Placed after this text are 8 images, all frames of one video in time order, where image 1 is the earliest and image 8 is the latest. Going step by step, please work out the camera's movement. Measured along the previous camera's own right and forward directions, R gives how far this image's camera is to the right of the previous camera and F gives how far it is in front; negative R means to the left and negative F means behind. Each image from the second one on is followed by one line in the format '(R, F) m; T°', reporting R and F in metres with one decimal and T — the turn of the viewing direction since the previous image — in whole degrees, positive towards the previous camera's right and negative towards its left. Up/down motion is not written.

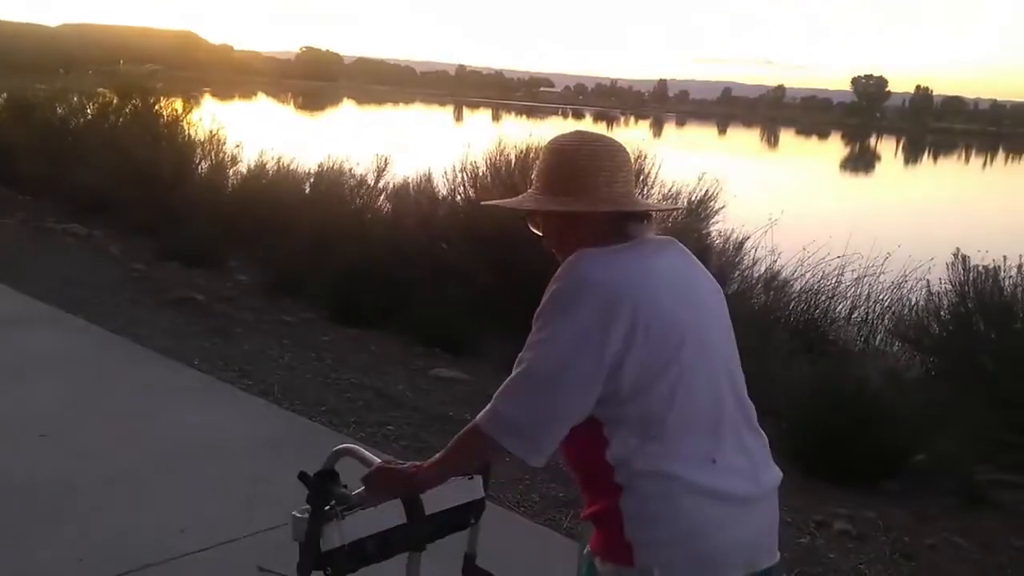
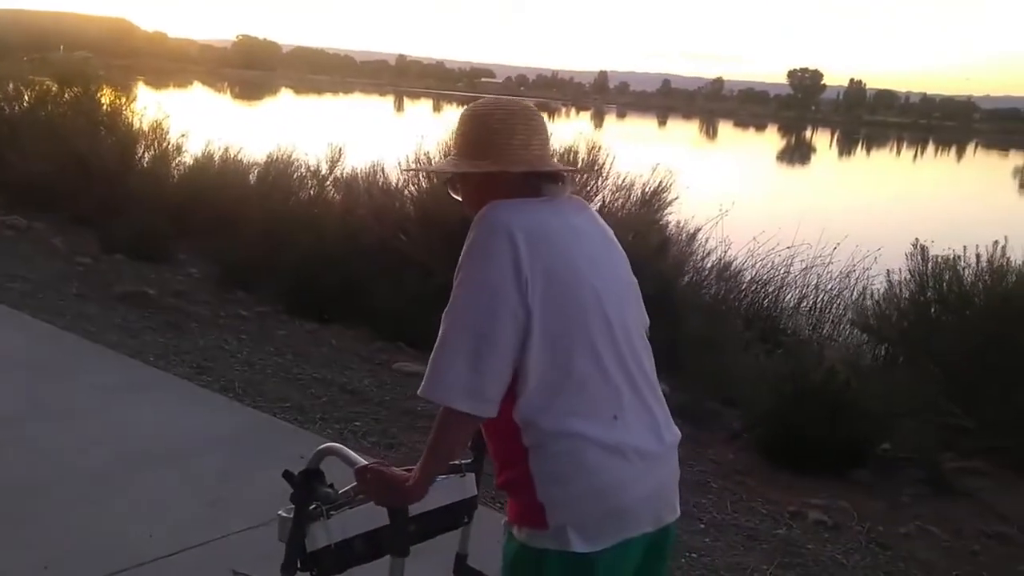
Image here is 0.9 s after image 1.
(-0.2, +0.1) m; +3°
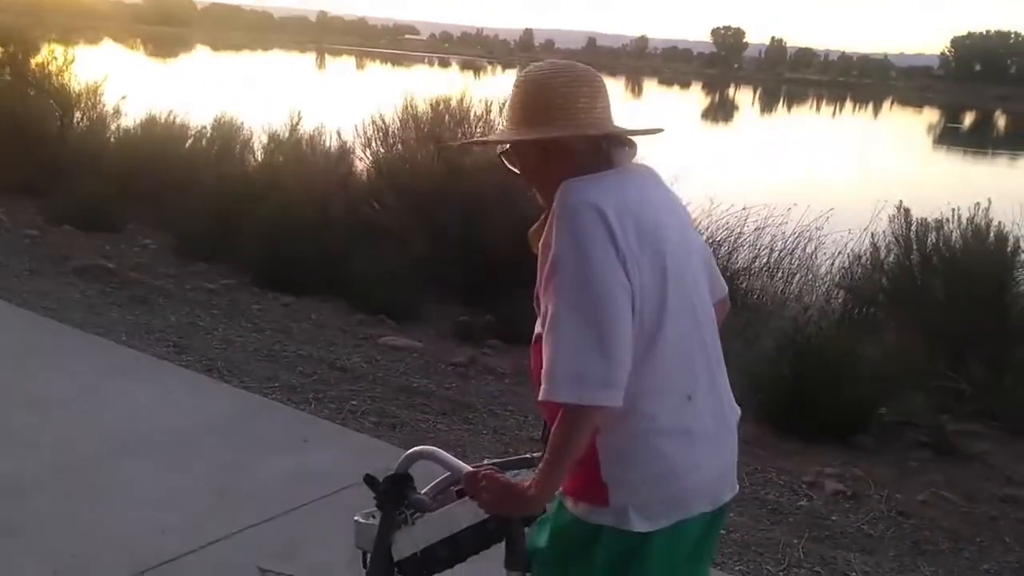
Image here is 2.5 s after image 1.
(-0.4, +0.2) m; +4°
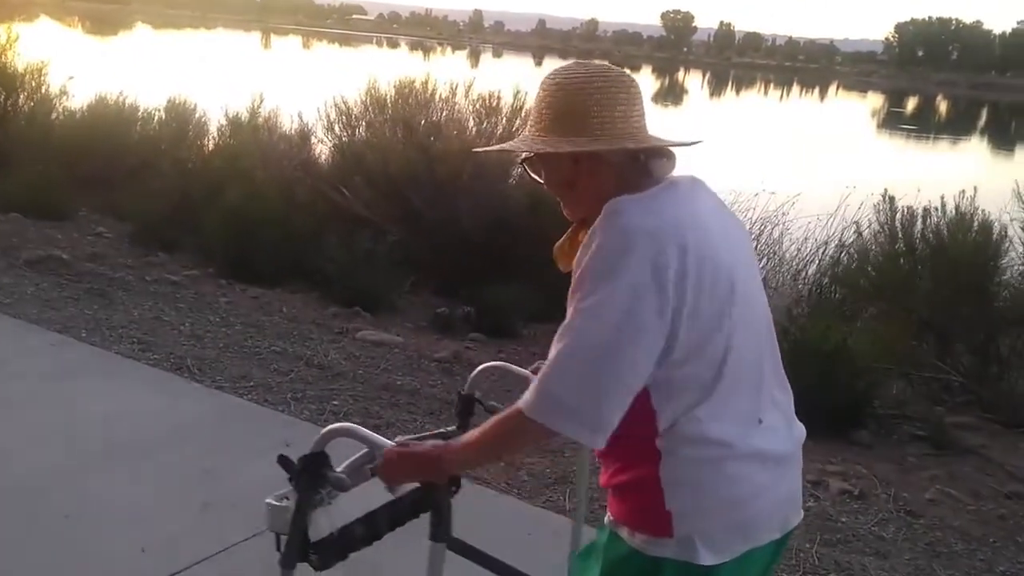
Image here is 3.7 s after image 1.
(-0.2, +0.3) m; +3°
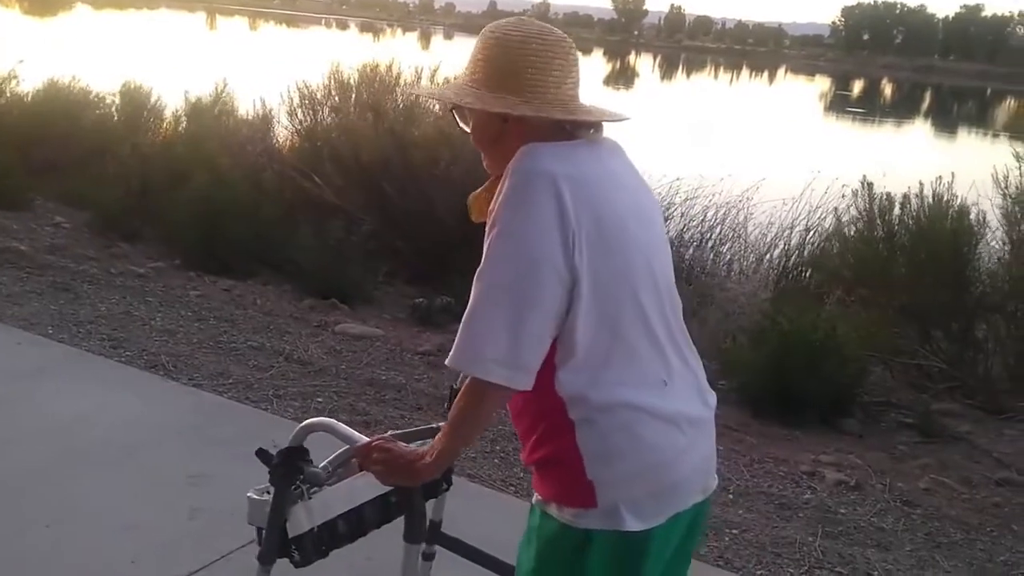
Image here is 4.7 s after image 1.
(-0.2, +0.1) m; +3°
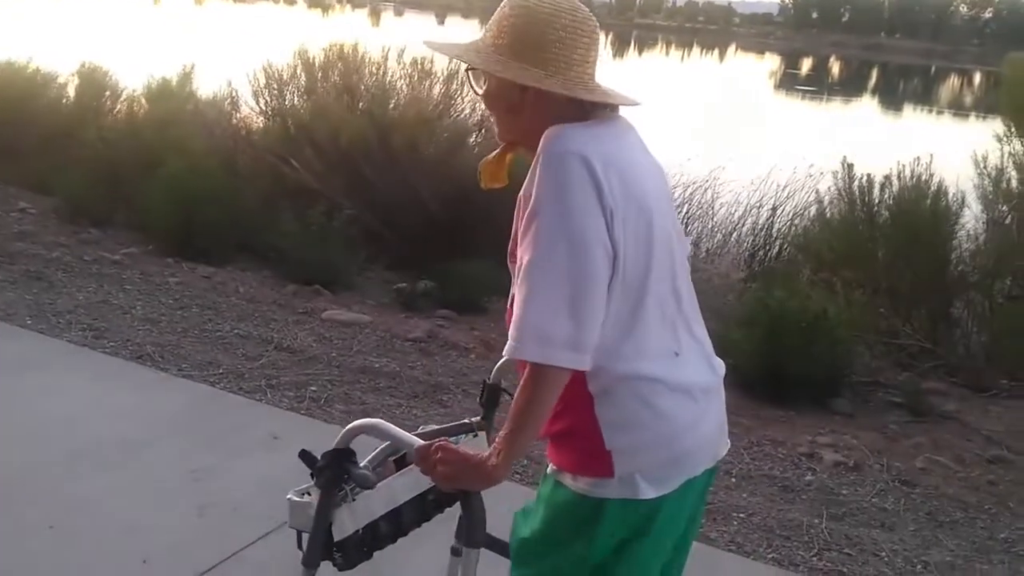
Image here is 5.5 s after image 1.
(-0.2, +0.1) m; +3°
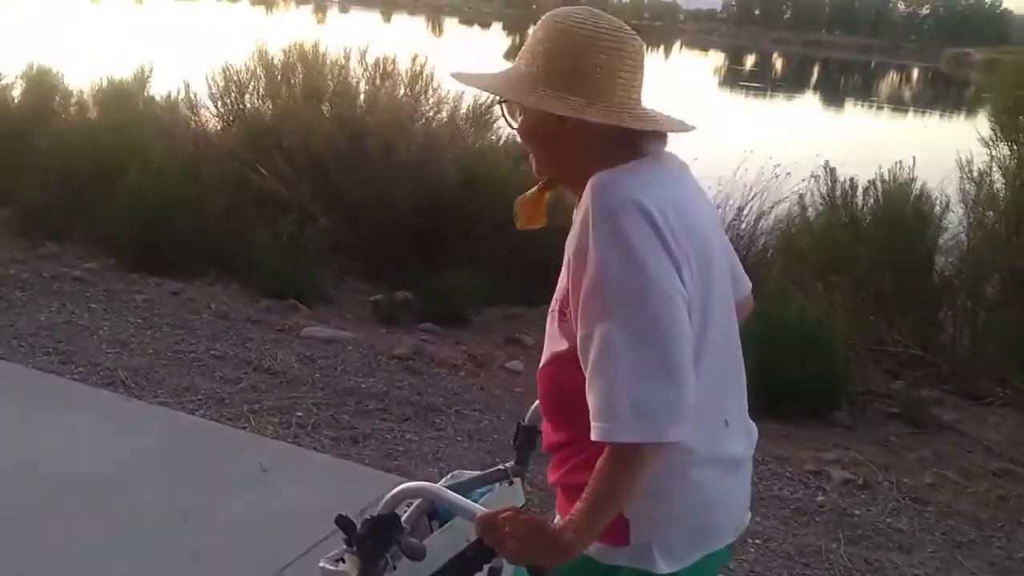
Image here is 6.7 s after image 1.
(-0.2, +0.2) m; +3°
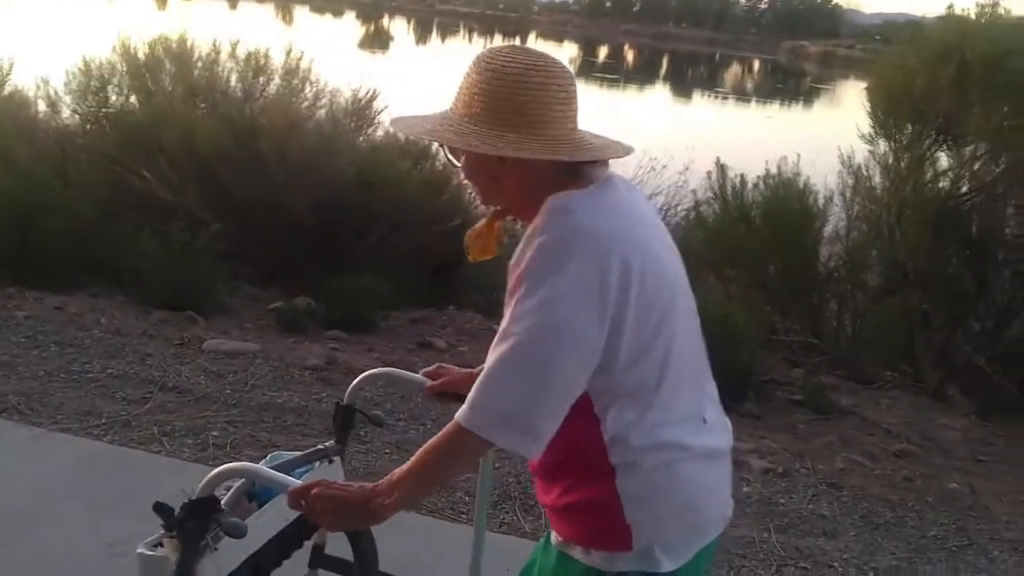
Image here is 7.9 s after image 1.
(-0.3, +0.1) m; +8°
